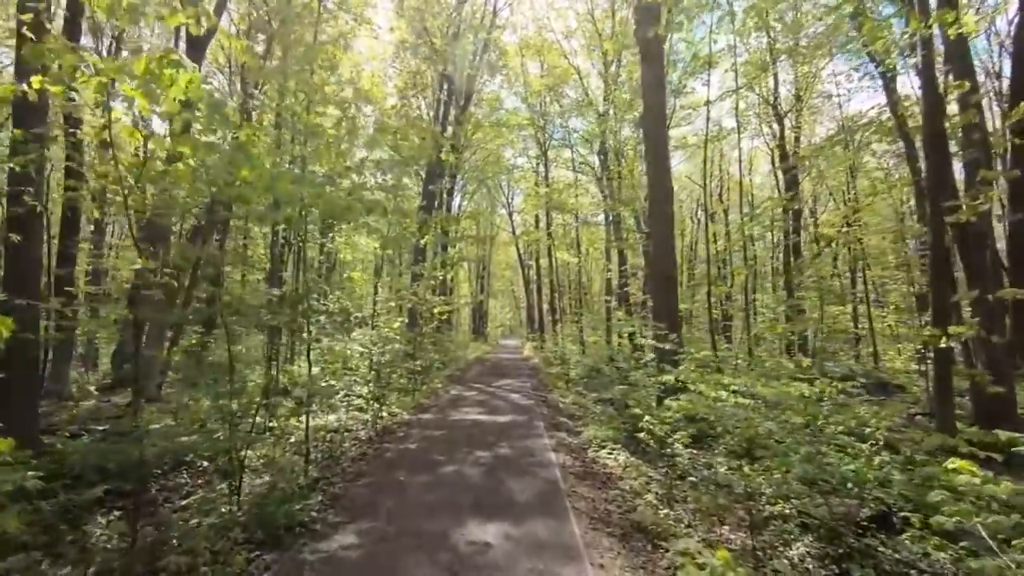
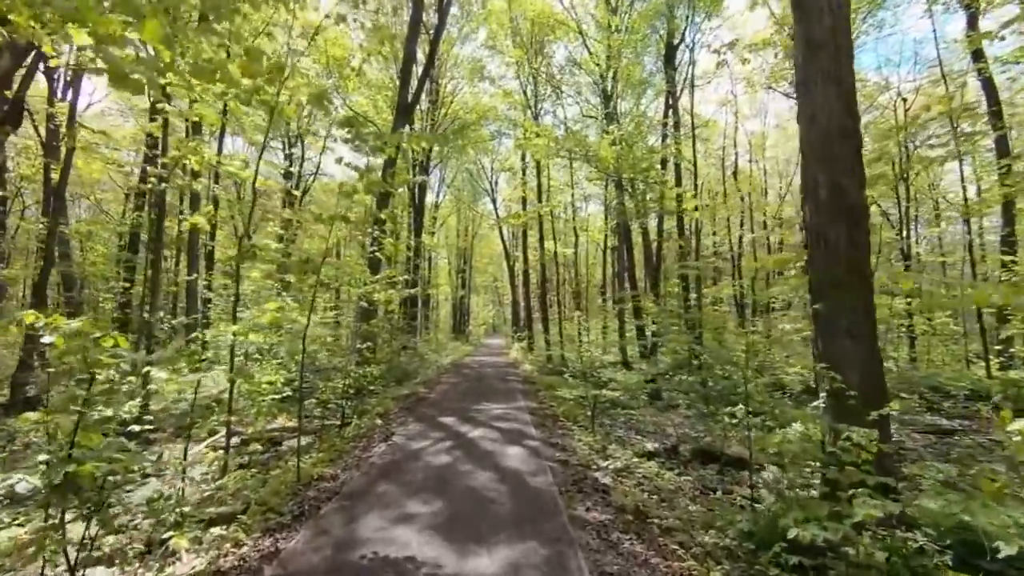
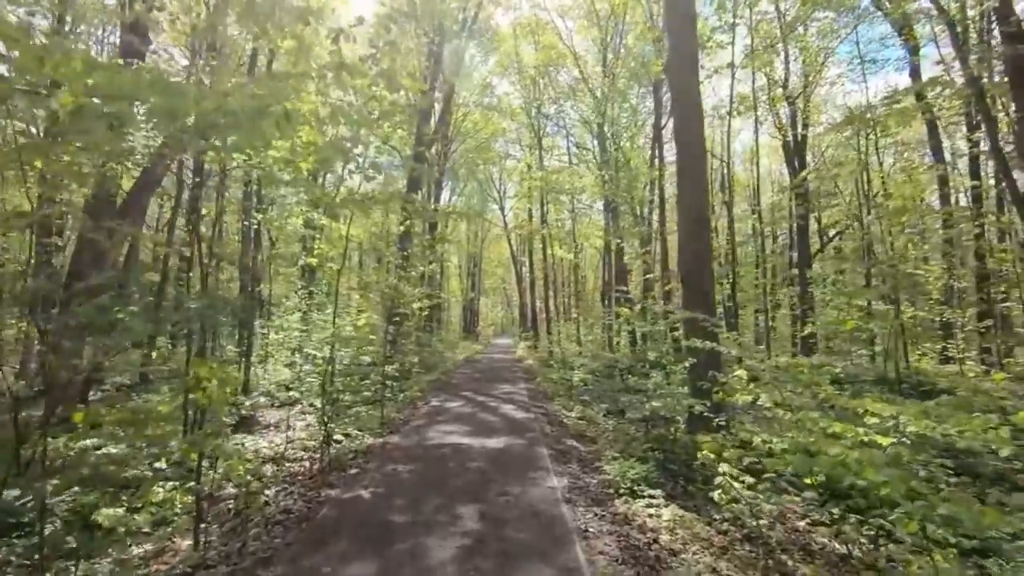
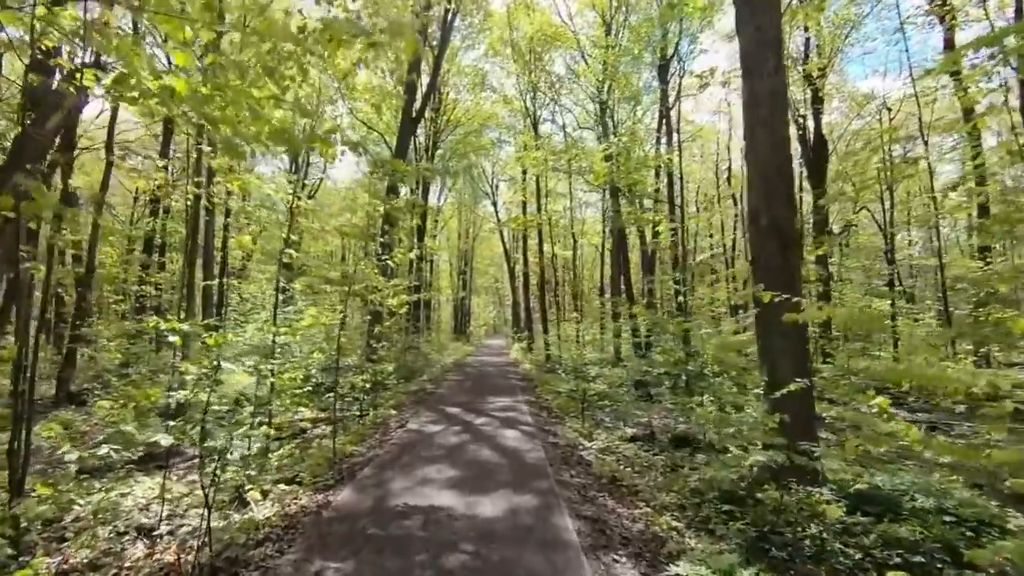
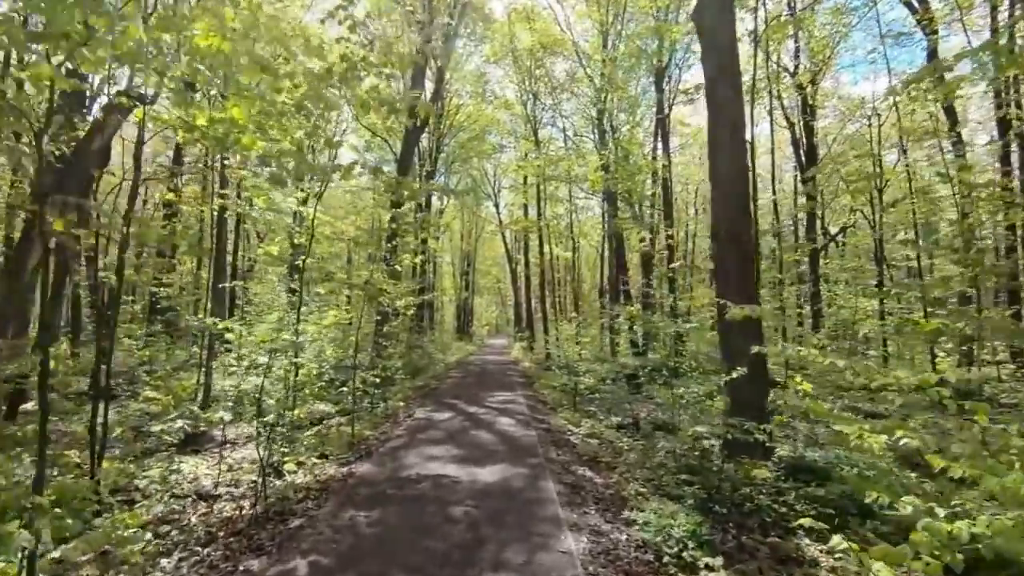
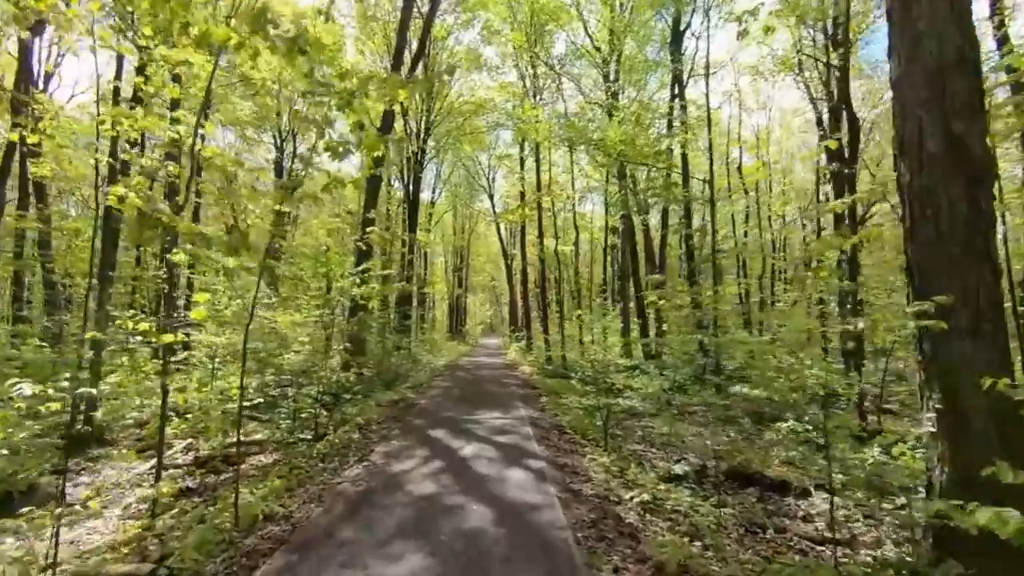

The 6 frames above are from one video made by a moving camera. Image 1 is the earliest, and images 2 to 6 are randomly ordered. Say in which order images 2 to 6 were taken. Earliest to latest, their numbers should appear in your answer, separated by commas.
3, 5, 4, 2, 6
